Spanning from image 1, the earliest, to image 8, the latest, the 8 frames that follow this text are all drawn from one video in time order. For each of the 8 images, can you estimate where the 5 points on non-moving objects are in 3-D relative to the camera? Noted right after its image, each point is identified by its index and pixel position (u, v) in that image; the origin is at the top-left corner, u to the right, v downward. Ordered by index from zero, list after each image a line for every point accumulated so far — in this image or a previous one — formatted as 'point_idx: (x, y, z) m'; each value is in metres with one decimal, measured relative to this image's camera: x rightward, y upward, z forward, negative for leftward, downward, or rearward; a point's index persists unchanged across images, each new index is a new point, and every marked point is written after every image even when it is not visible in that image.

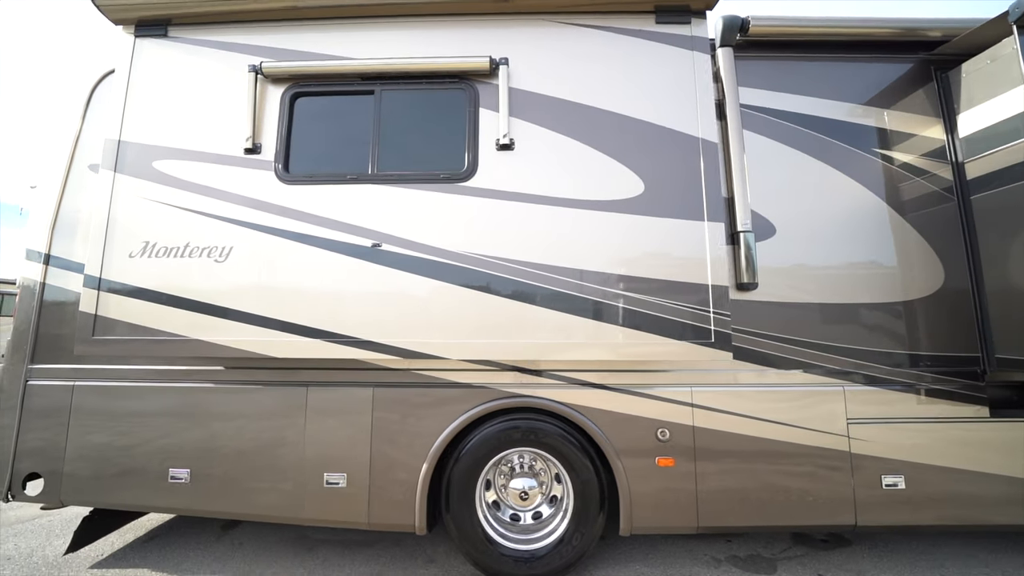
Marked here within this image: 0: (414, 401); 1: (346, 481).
0: (-0.7, -0.7, +2.5) m
1: (-1.1, -1.3, +2.4) m
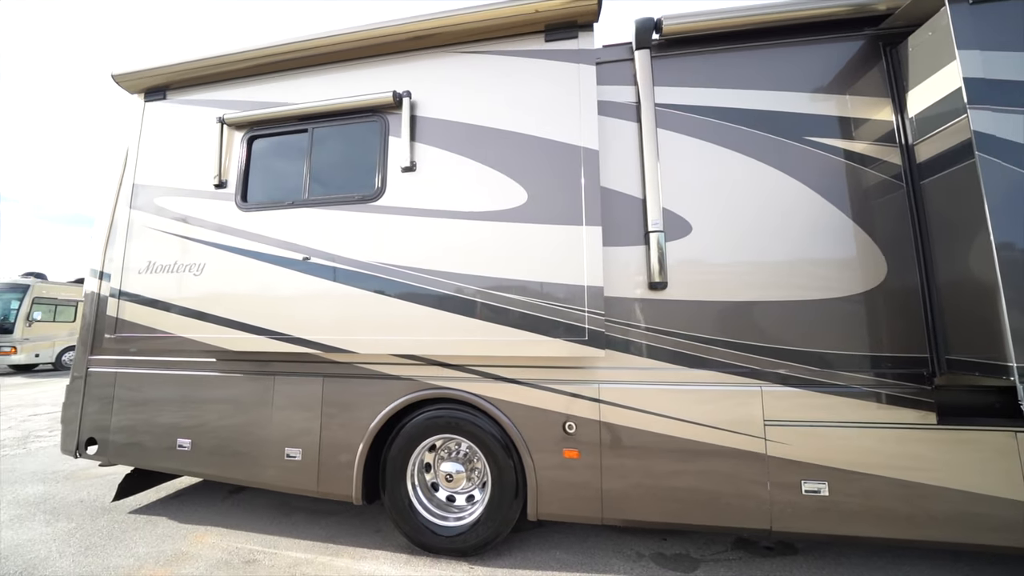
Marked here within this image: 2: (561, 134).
0: (-1.3, -0.8, +2.9) m
1: (-1.7, -1.3, +2.9) m
2: (+0.3, +1.0, +2.3) m
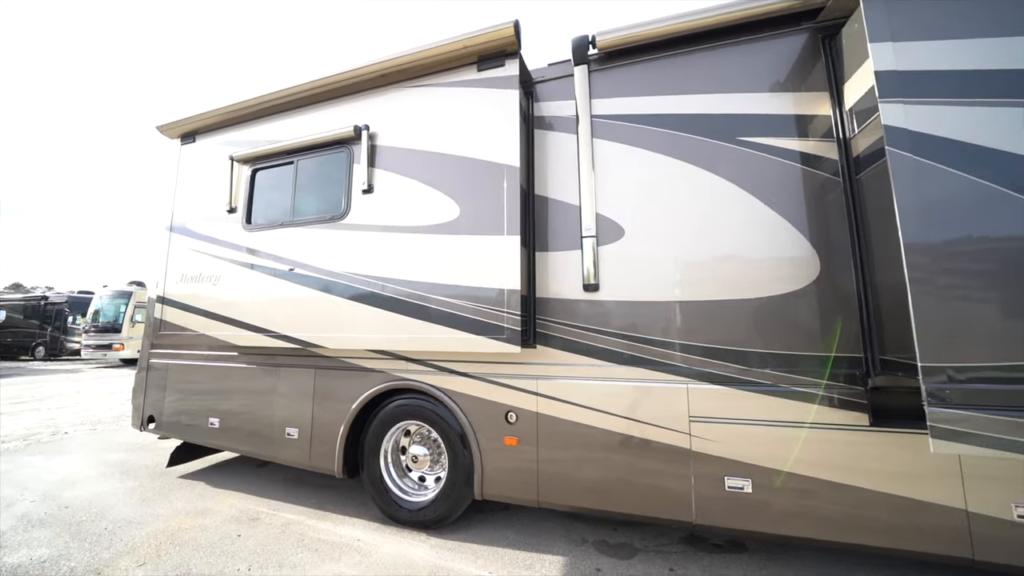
0: (-1.6, -0.8, +3.3) m
1: (-2.0, -1.4, +3.4) m
2: (-0.2, +1.0, +2.6) m
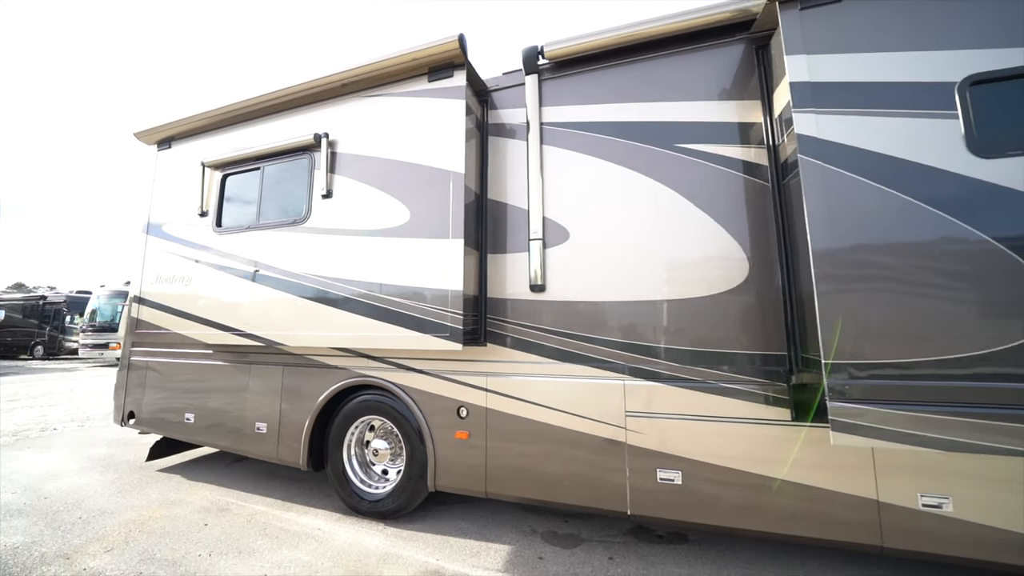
0: (-2.0, -0.8, +3.5) m
1: (-2.4, -1.4, +3.6) m
2: (-0.6, +1.0, +2.7) m
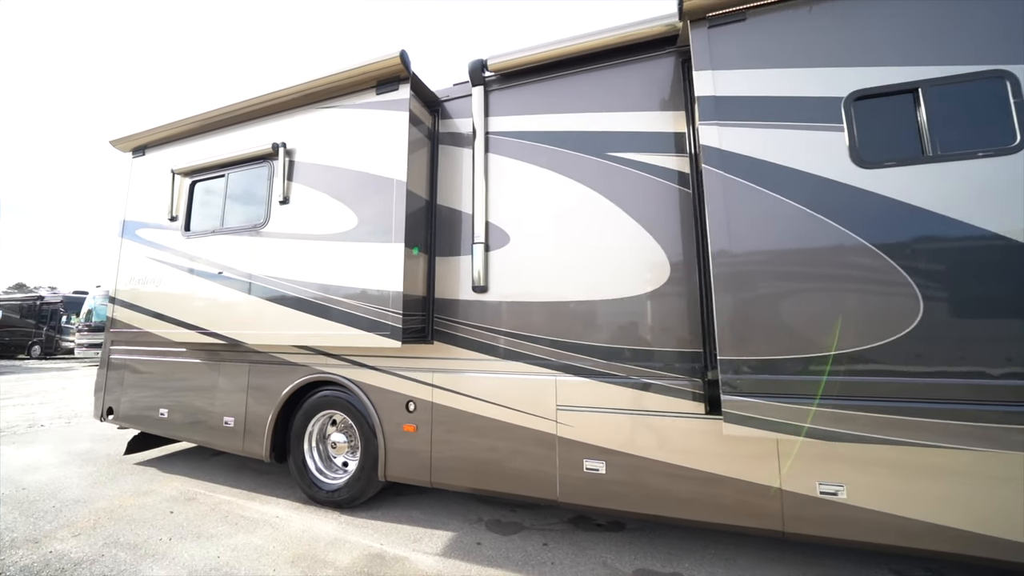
0: (-2.5, -0.8, +3.6) m
1: (-2.9, -1.4, +3.8) m
2: (-1.0, +0.9, +2.9) m
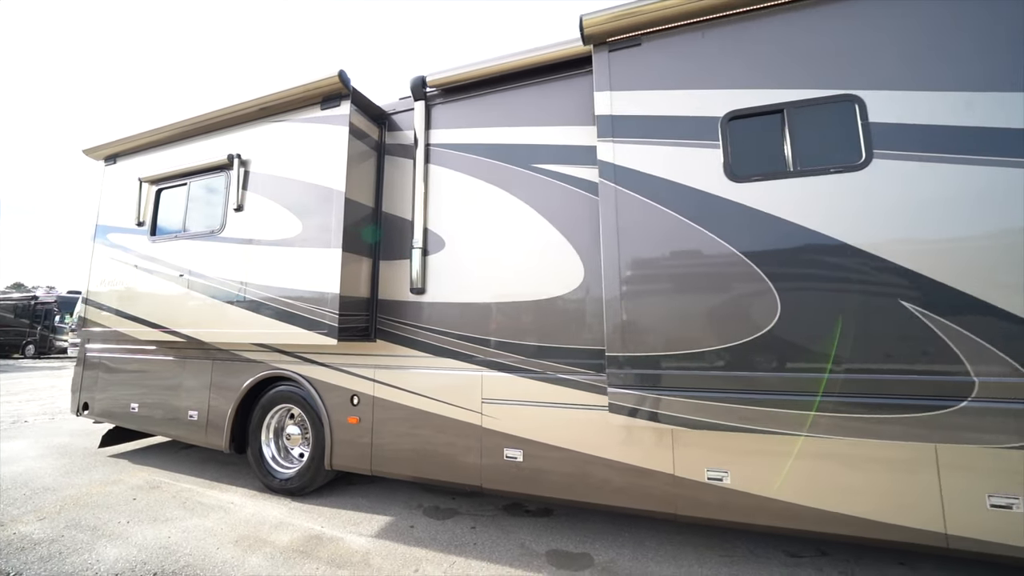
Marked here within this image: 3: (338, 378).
0: (-3.0, -0.9, +3.9) m
1: (-3.4, -1.4, +4.0) m
2: (-1.6, +0.9, +3.1) m
3: (-1.6, -0.8, +3.4) m
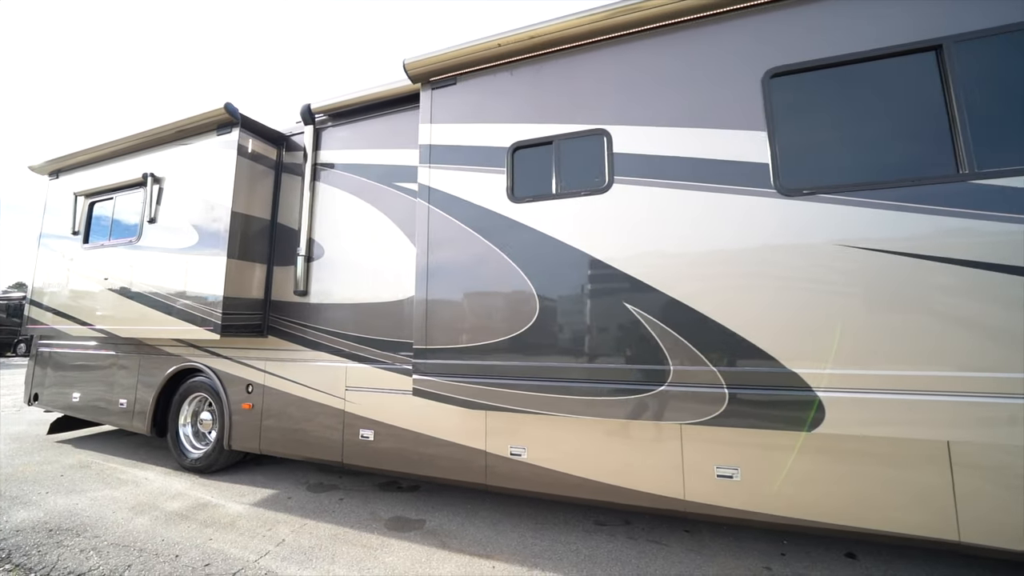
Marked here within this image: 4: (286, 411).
0: (-4.3, -0.9, +4.4) m
1: (-4.7, -1.4, +4.5) m
2: (-2.9, +0.9, +3.6) m
3: (-2.9, -0.9, +3.9) m
4: (-2.2, -1.2, +3.6) m
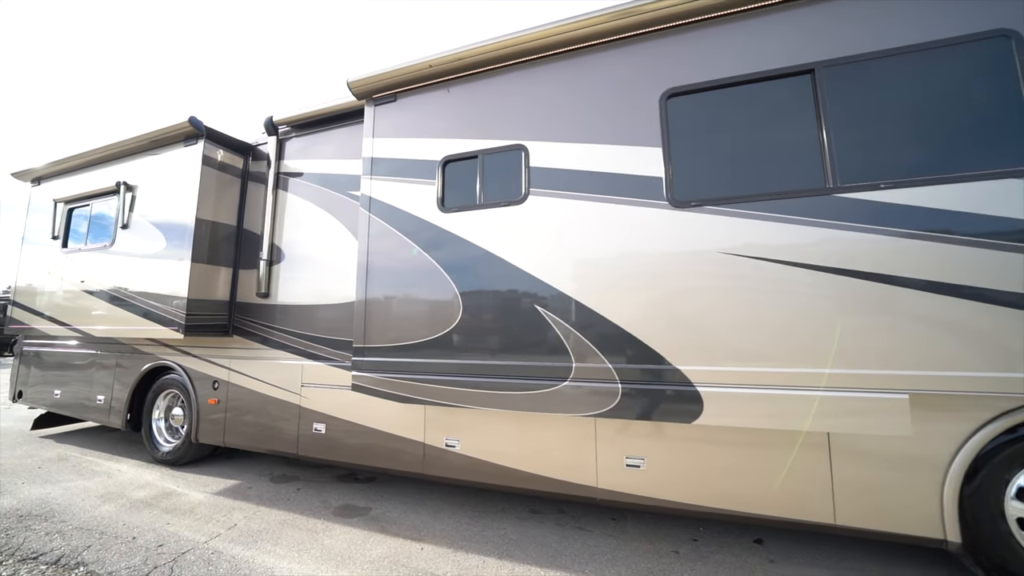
0: (-4.9, -0.9, +4.6) m
1: (-5.3, -1.5, +4.7) m
2: (-3.4, +0.9, +3.8) m
3: (-3.5, -0.9, +4.1) m
4: (-2.8, -1.3, +3.8) m
